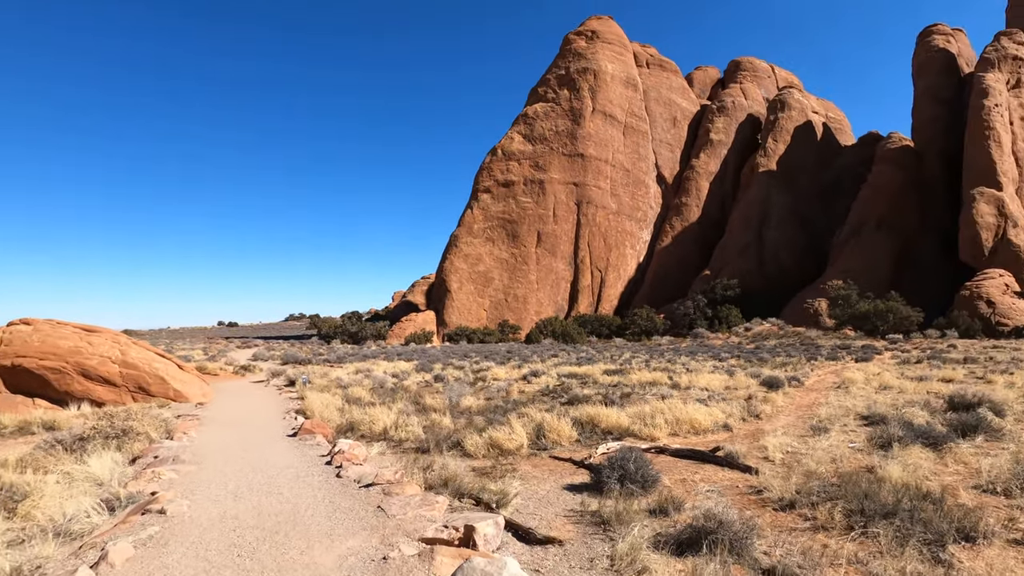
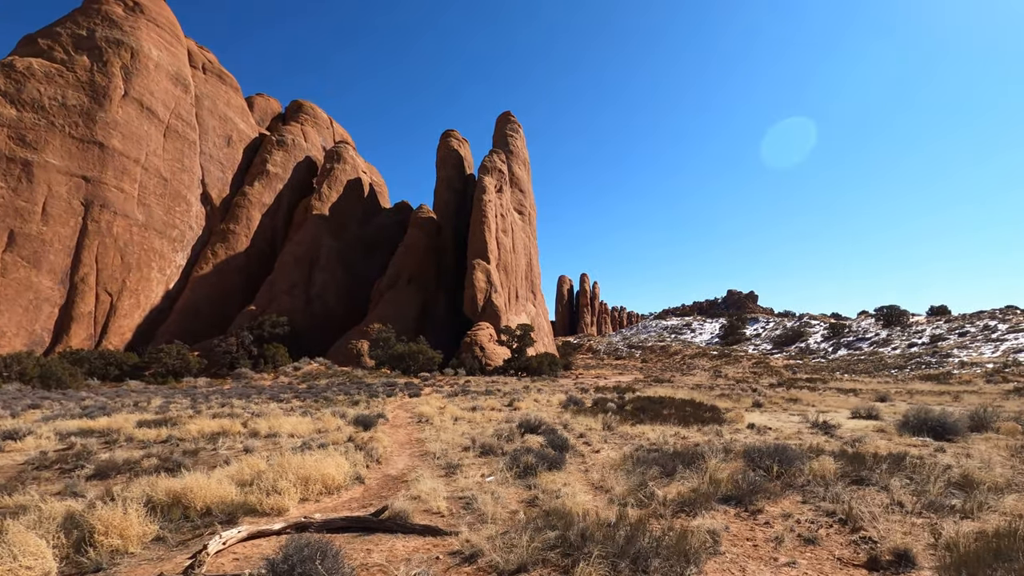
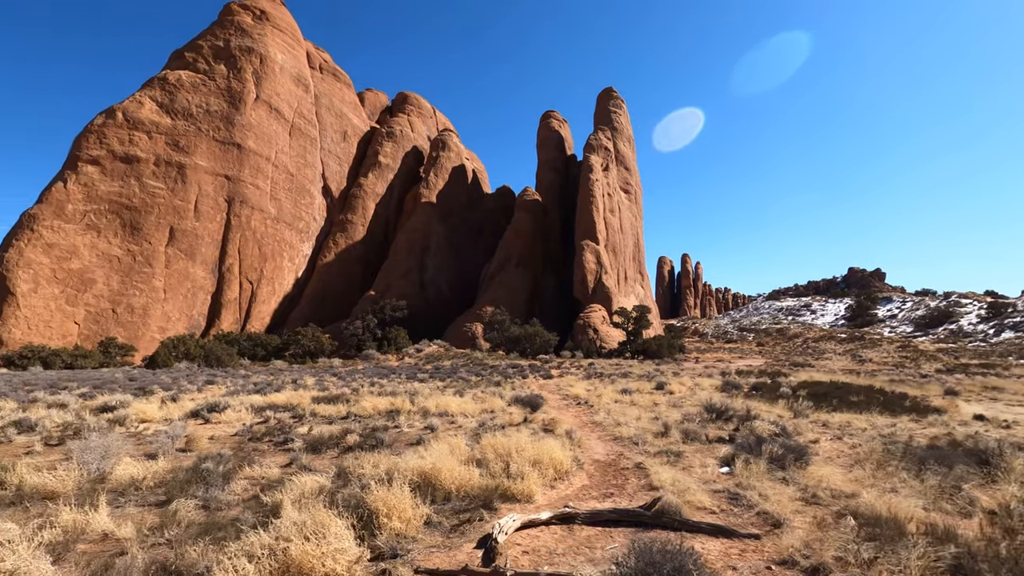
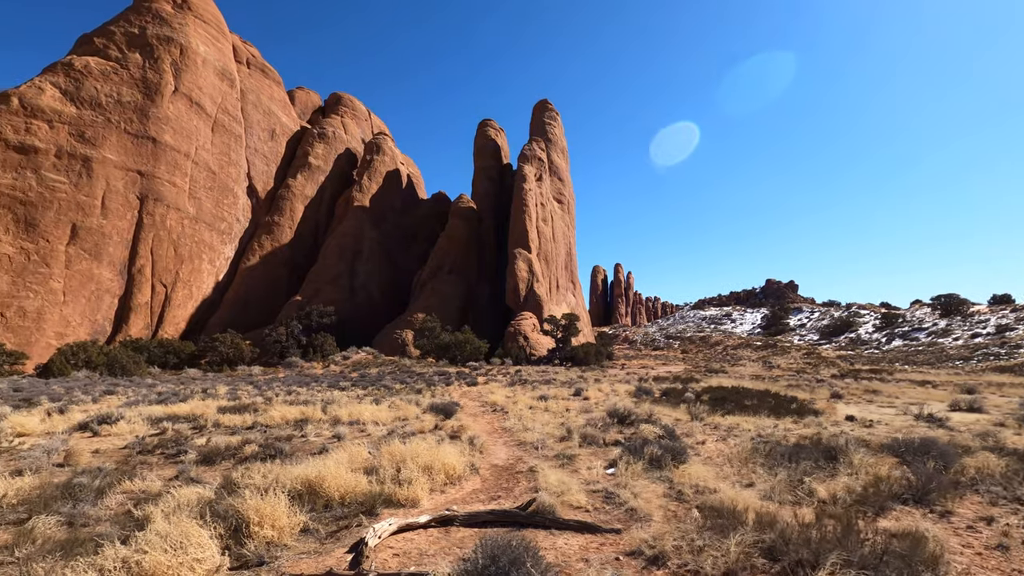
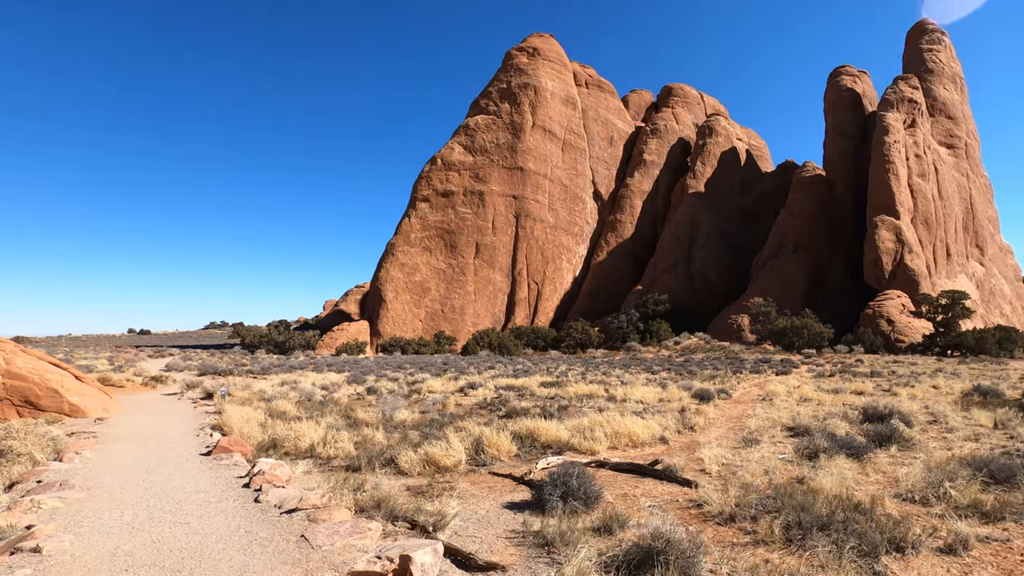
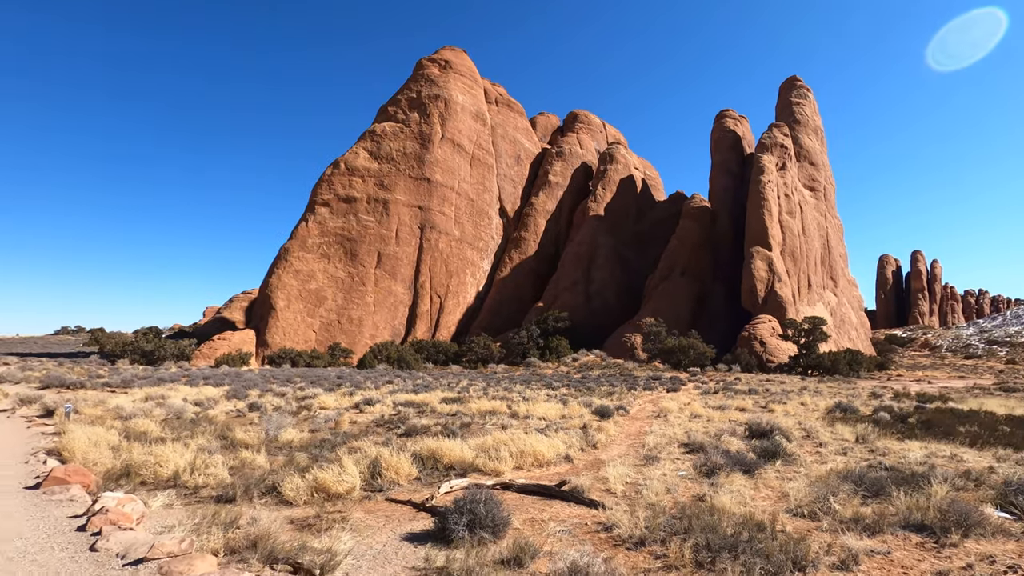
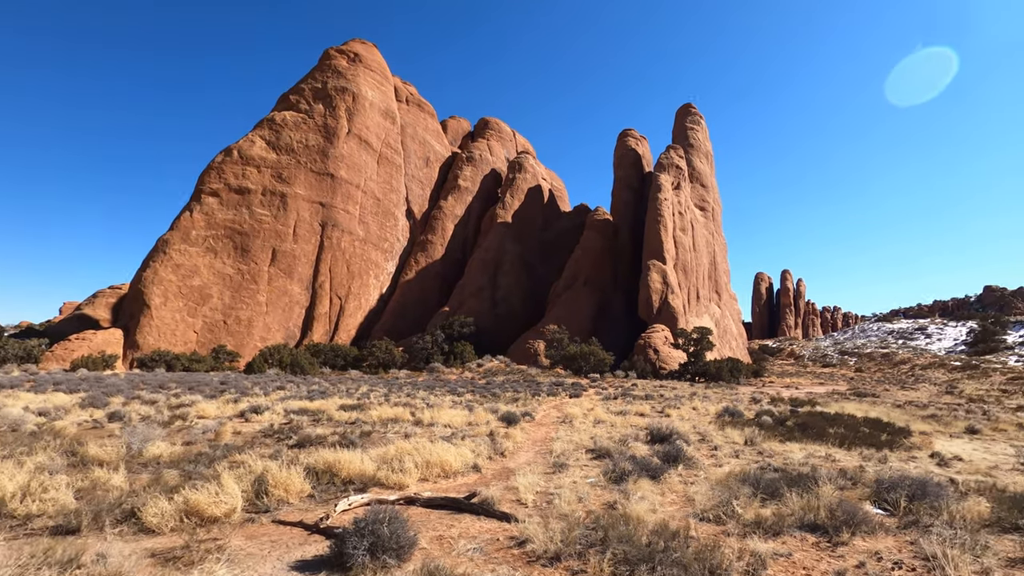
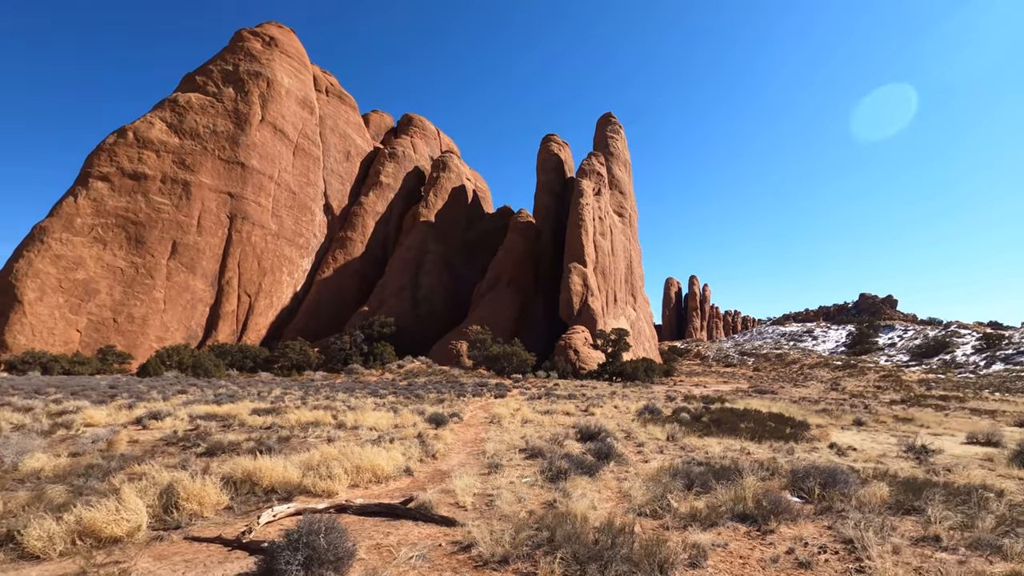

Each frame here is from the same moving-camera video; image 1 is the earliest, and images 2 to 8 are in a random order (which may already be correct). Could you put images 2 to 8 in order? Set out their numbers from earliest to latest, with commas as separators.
5, 6, 7, 8, 2, 4, 3
